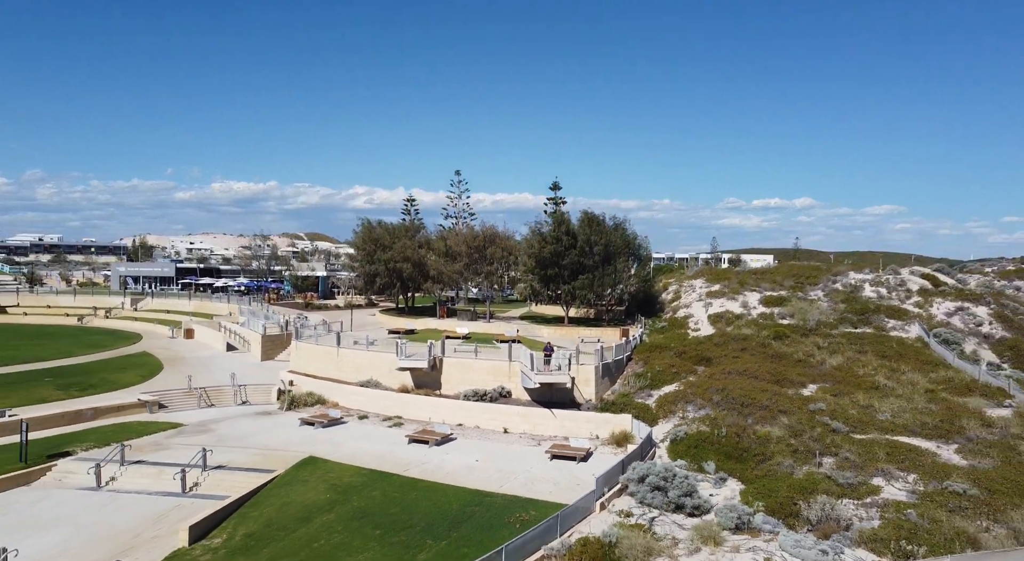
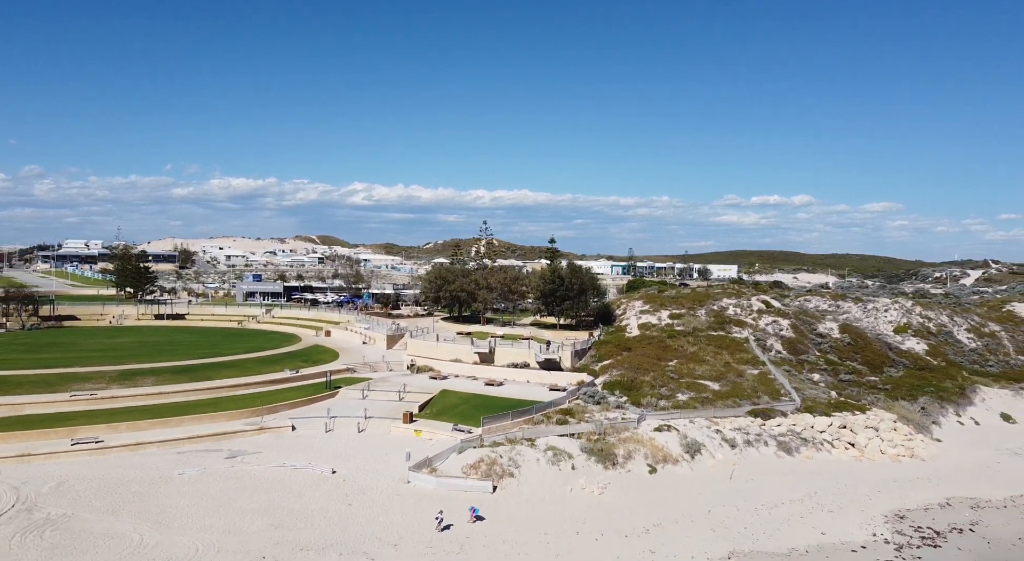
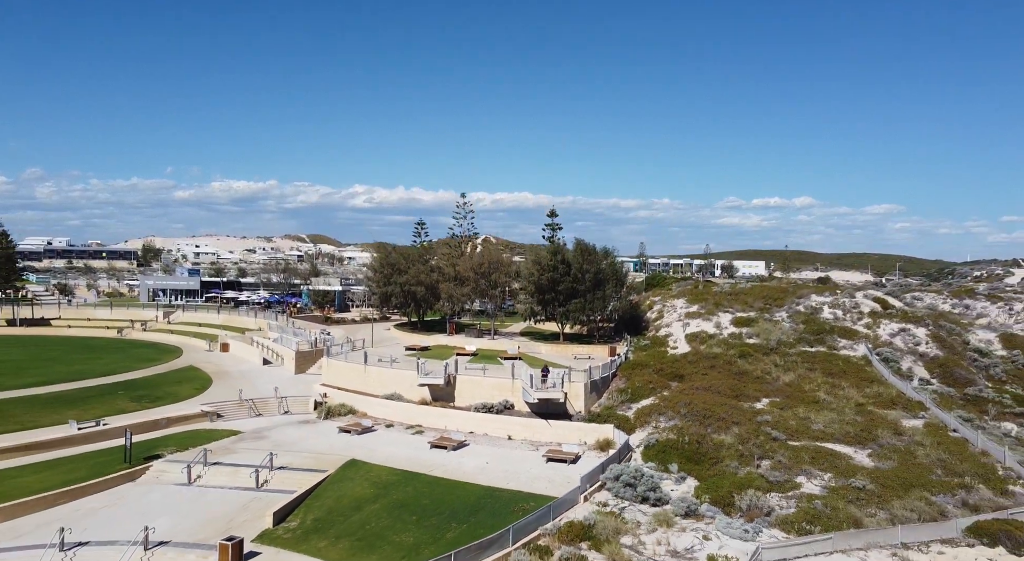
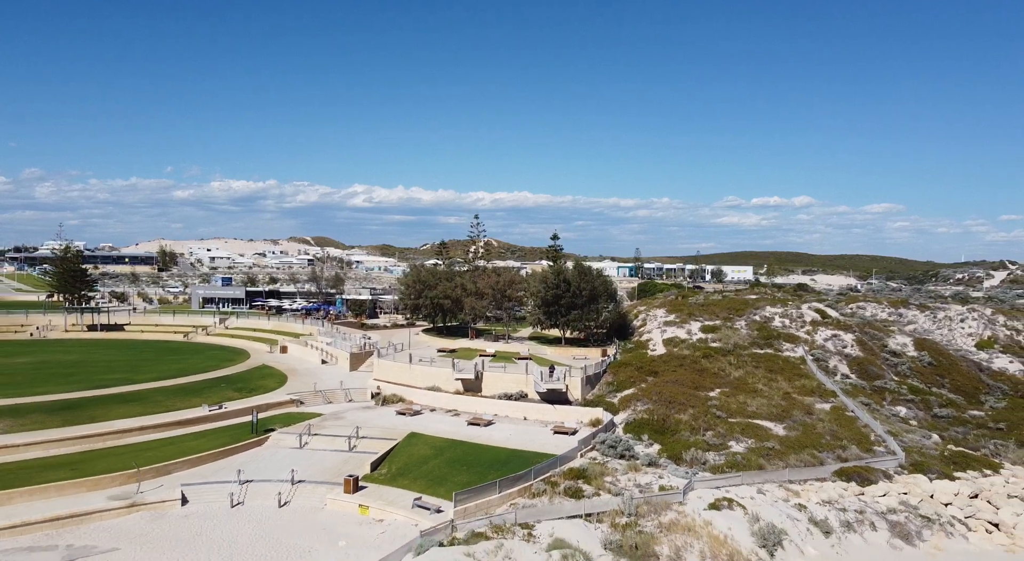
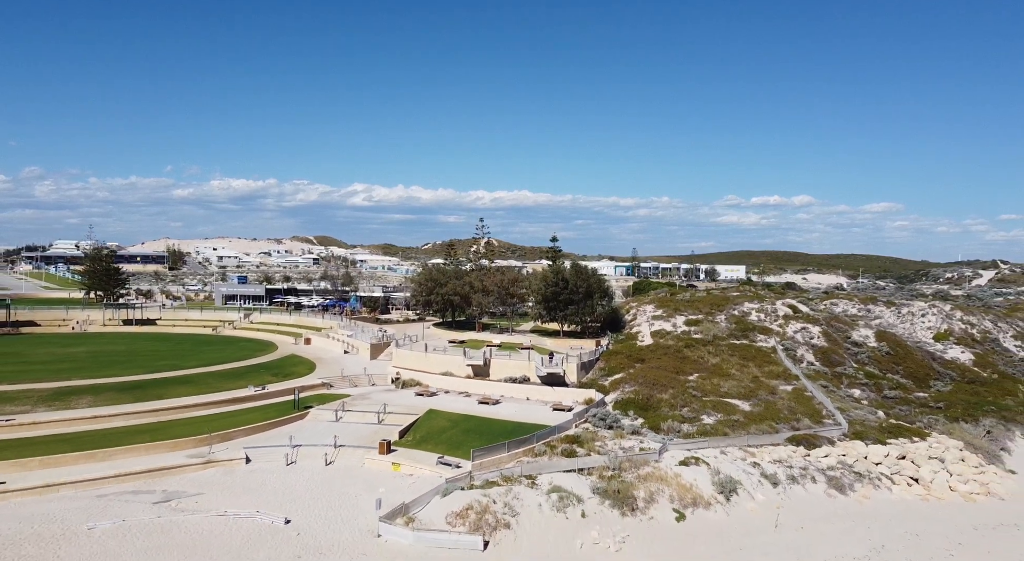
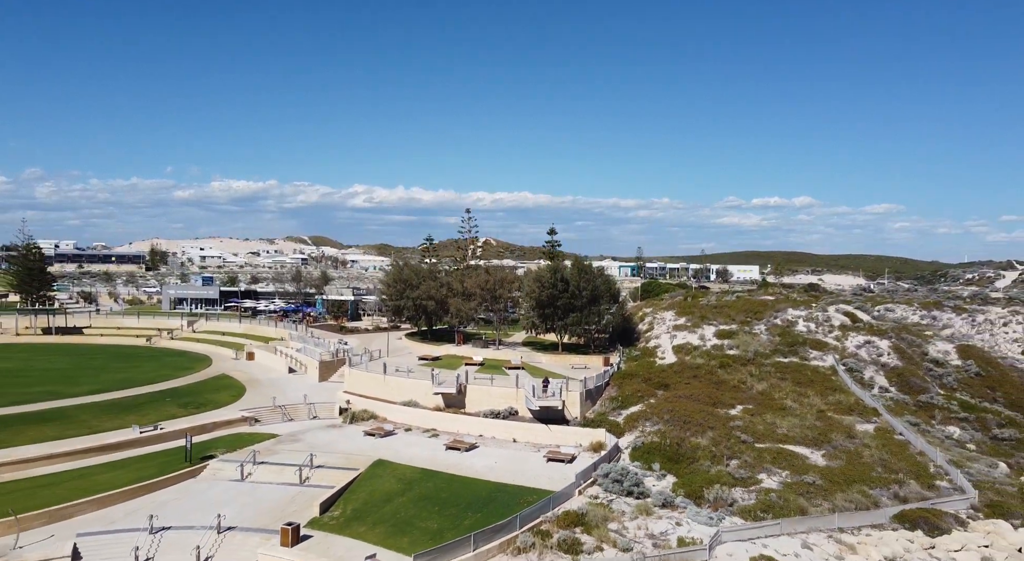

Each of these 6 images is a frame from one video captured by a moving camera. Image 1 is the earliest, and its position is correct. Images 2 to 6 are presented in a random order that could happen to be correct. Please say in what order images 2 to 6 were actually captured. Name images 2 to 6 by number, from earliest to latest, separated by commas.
3, 6, 4, 5, 2
